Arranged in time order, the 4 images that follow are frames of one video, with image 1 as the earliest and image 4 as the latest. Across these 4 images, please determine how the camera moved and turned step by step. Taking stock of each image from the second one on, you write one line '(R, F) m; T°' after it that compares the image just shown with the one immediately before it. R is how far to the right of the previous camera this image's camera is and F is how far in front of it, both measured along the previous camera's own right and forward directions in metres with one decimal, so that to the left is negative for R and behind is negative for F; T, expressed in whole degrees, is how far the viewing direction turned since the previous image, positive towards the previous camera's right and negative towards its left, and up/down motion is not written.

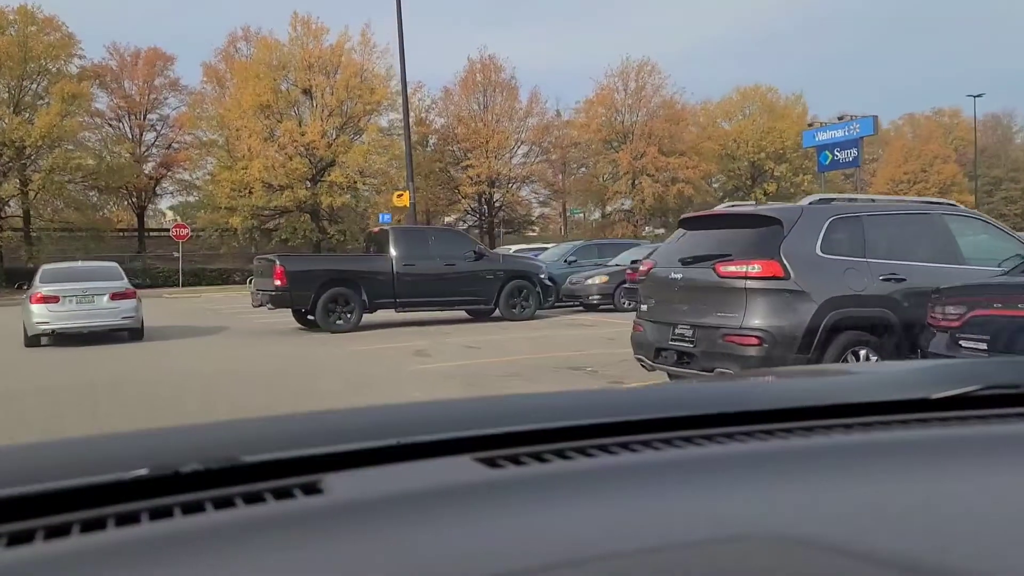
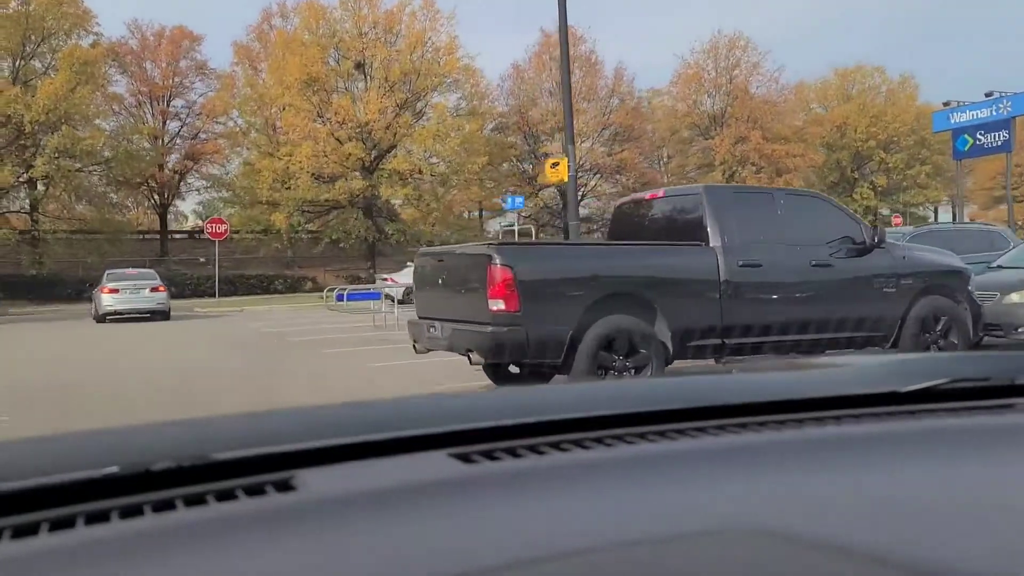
(-0.4, +0.9) m; -1°
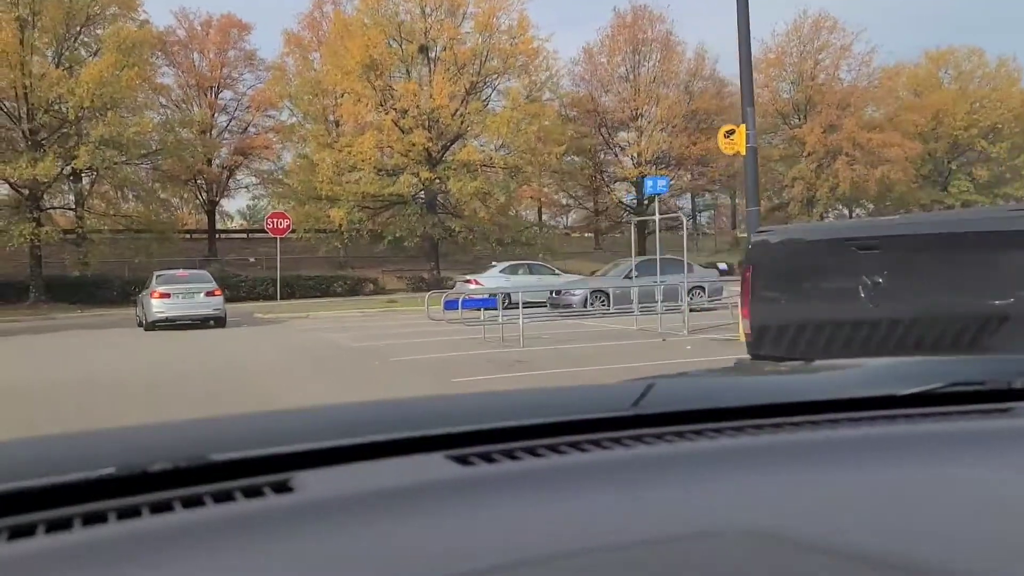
(-0.2, +0.4) m; -2°
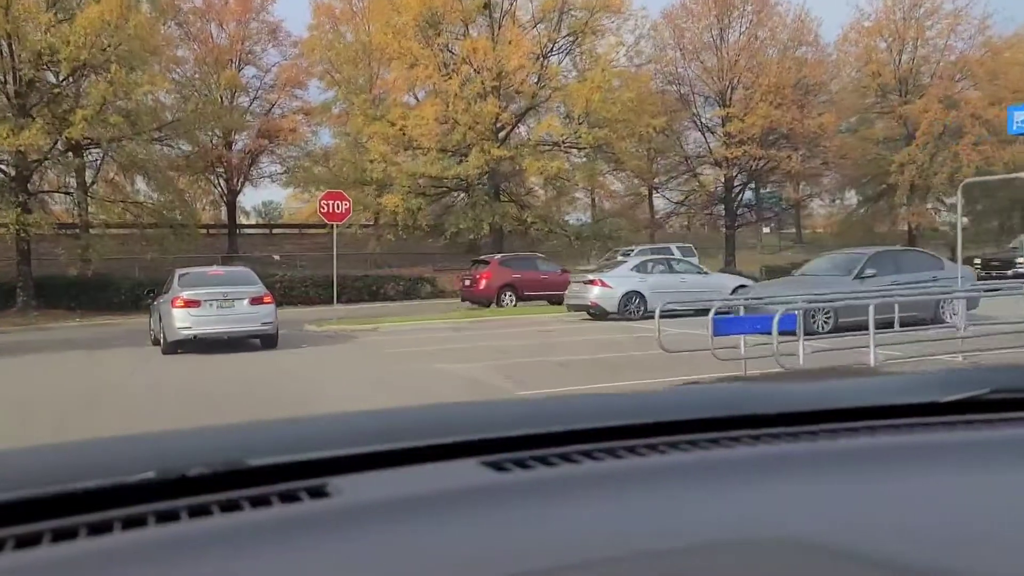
(-0.3, +0.7) m; -1°
